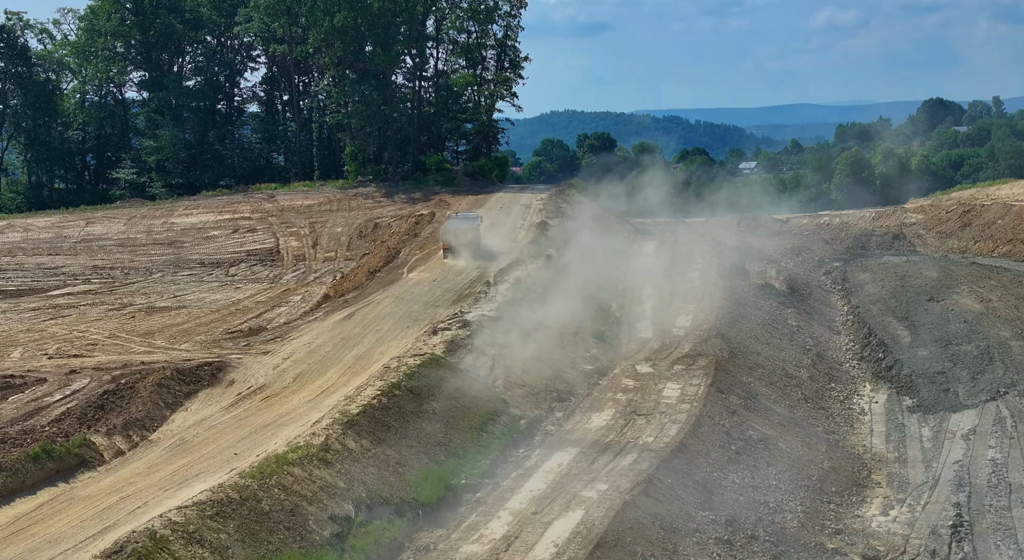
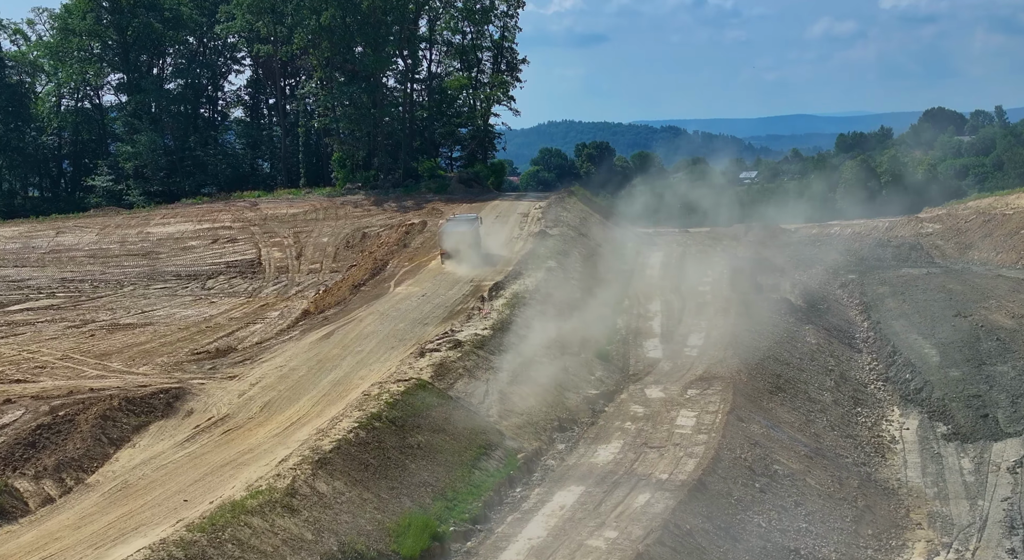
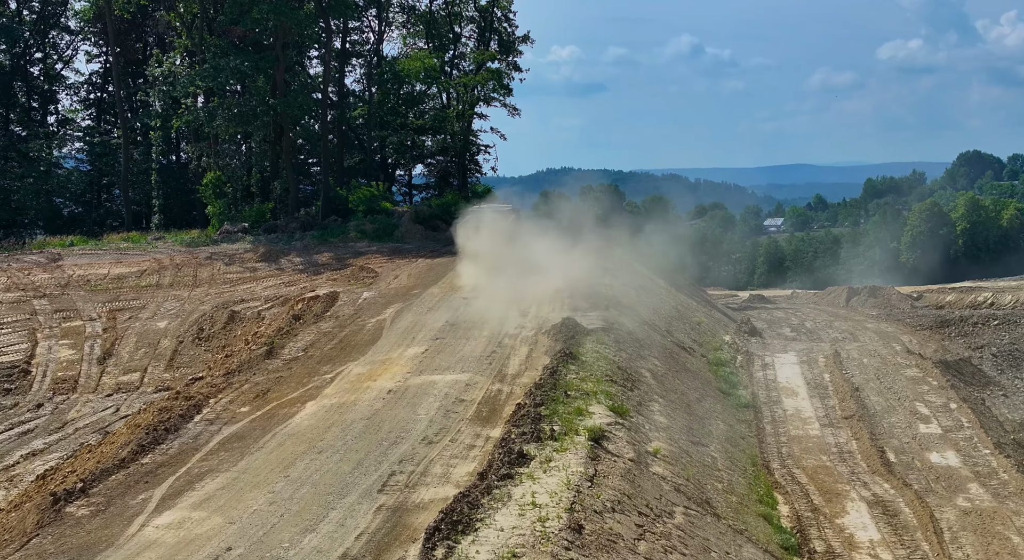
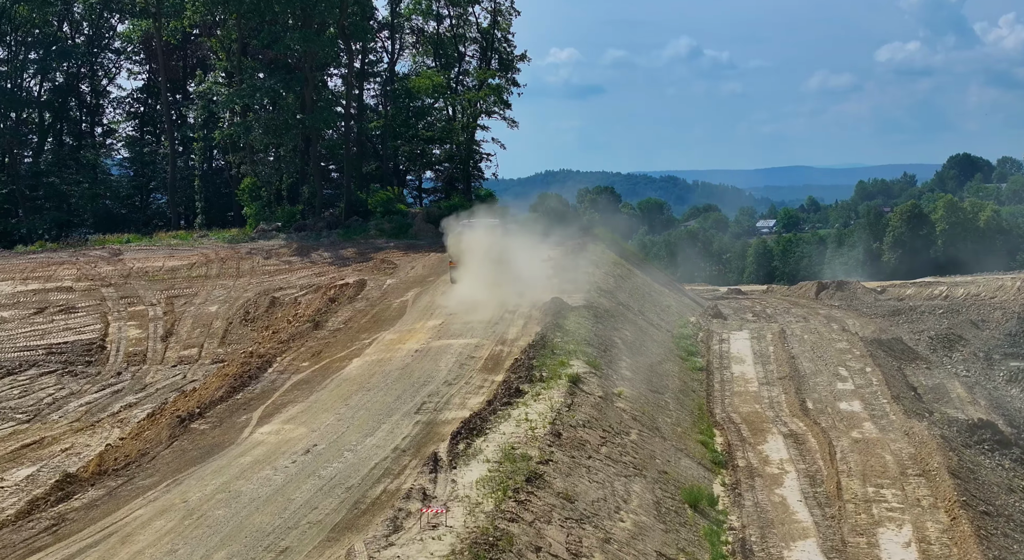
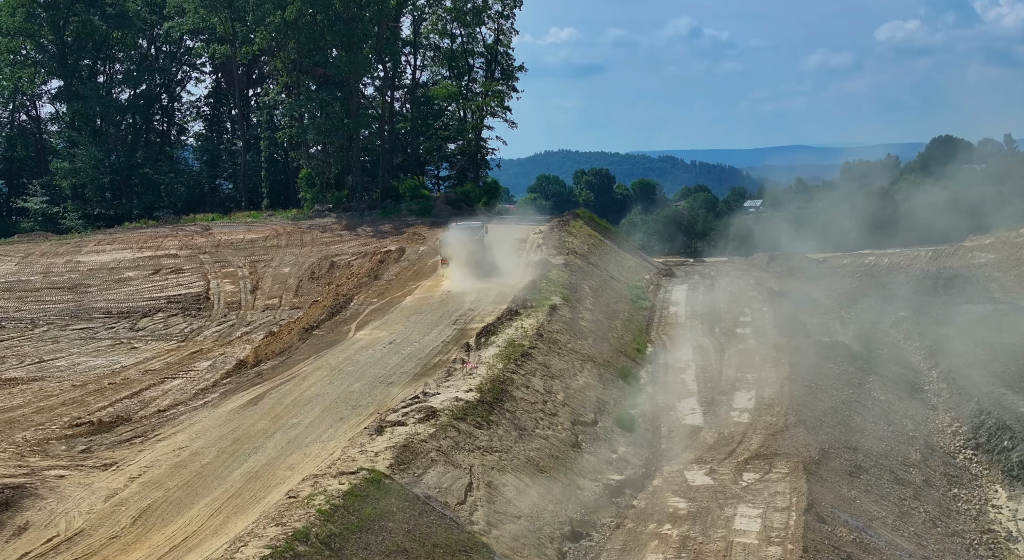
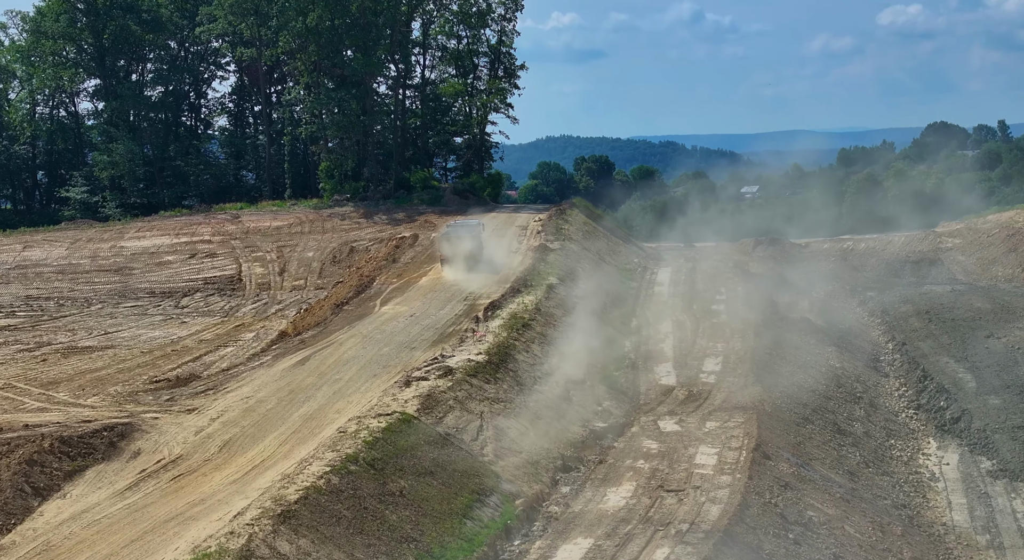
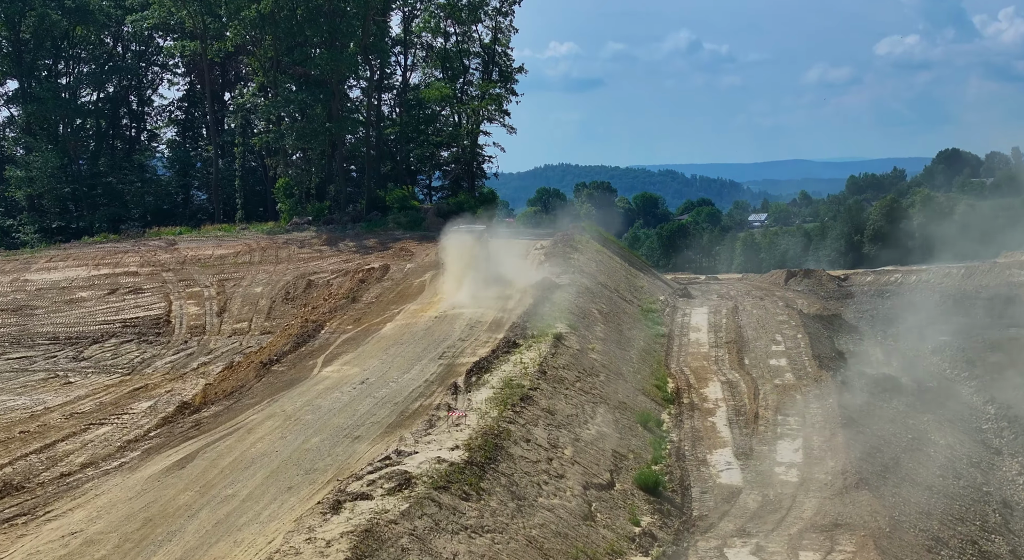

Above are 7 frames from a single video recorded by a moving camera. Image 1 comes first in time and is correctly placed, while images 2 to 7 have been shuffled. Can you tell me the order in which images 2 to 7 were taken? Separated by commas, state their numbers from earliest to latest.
2, 6, 5, 7, 4, 3
